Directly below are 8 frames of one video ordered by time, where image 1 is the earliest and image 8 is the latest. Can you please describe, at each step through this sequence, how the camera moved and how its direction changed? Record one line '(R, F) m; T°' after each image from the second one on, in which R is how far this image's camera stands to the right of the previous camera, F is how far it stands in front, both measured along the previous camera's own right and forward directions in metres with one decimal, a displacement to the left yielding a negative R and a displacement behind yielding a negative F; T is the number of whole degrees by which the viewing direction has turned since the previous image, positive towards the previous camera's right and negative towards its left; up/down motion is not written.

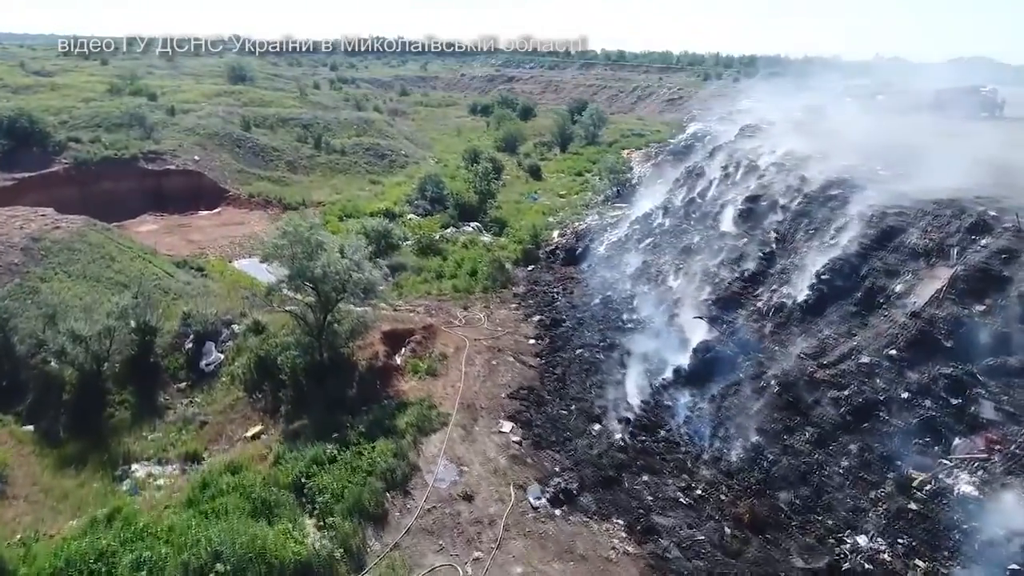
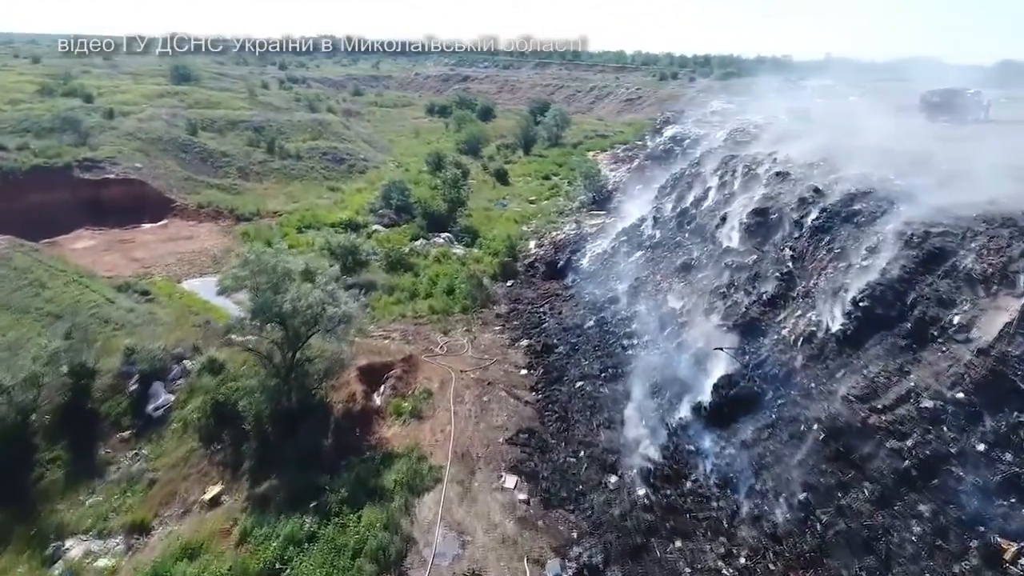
(-0.5, +1.1) m; +4°
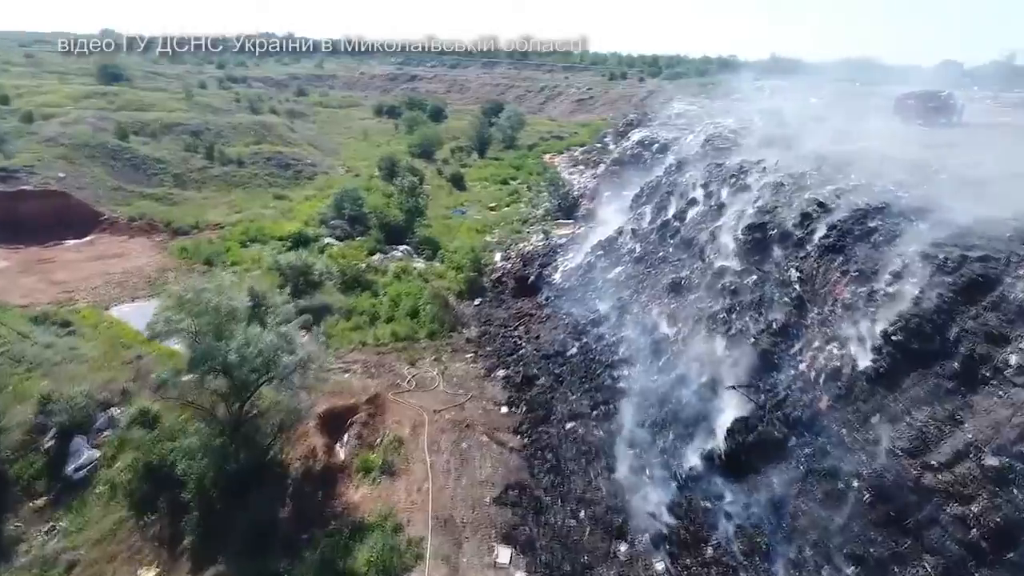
(-0.4, +1.1) m; +4°
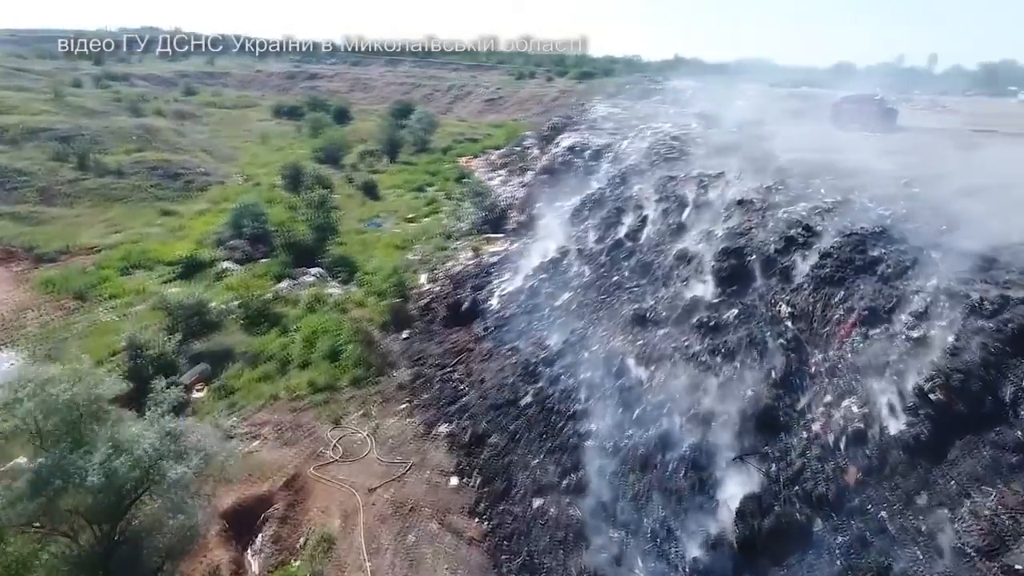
(-0.4, +1.5) m; +7°
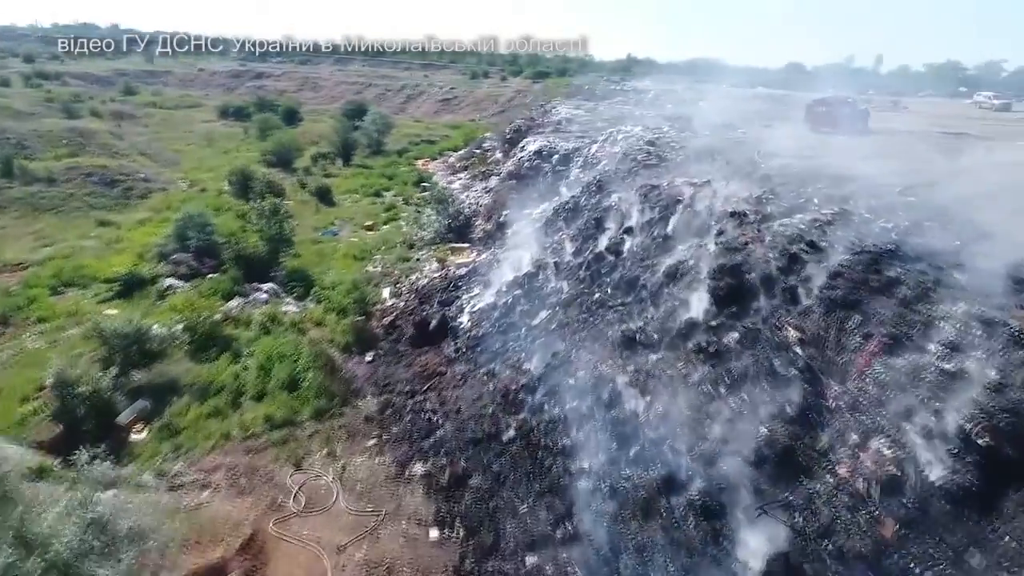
(-0.3, +0.8) m; +4°
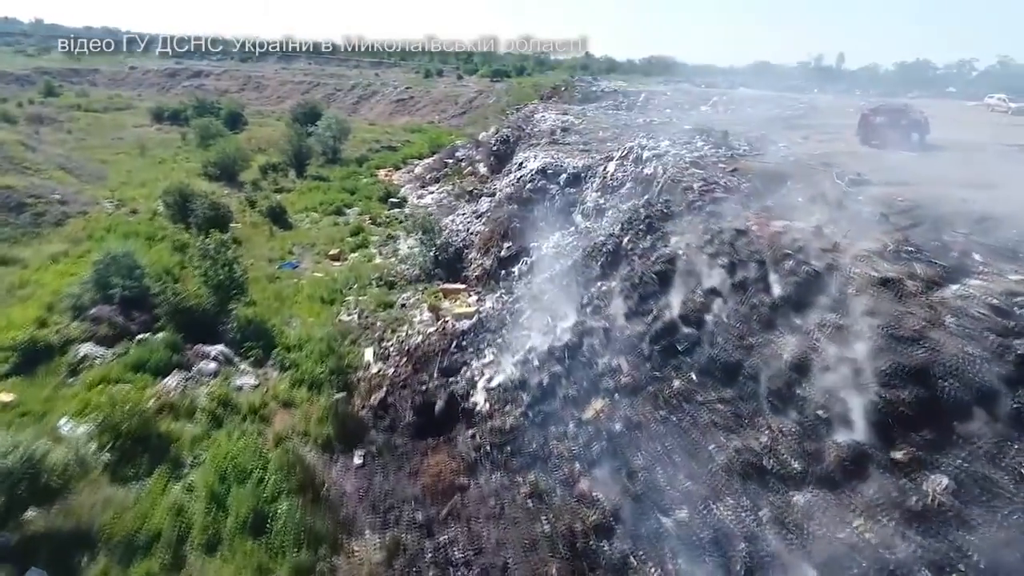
(-1.0, +2.7) m; +4°
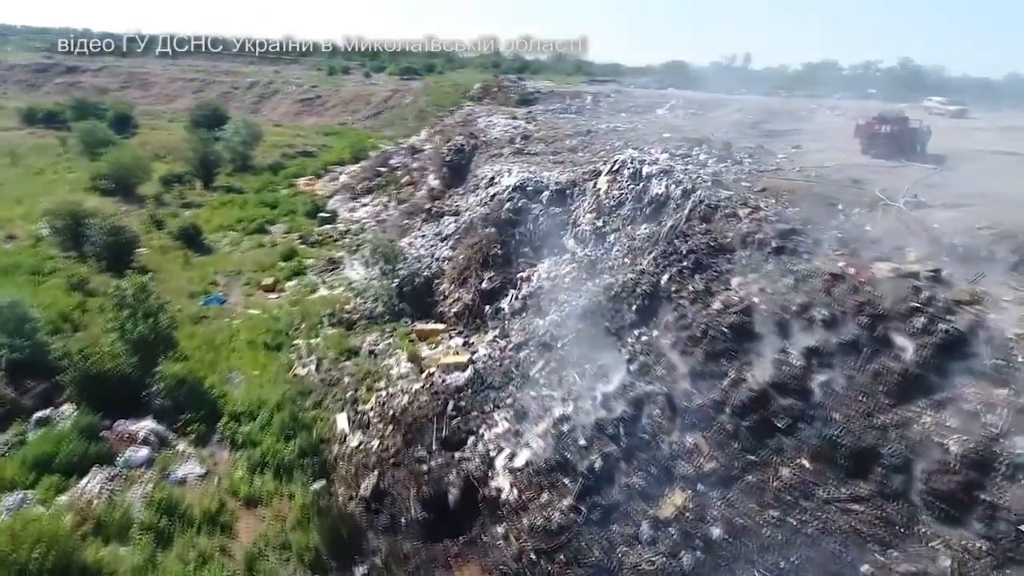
(-1.3, +1.8) m; +8°
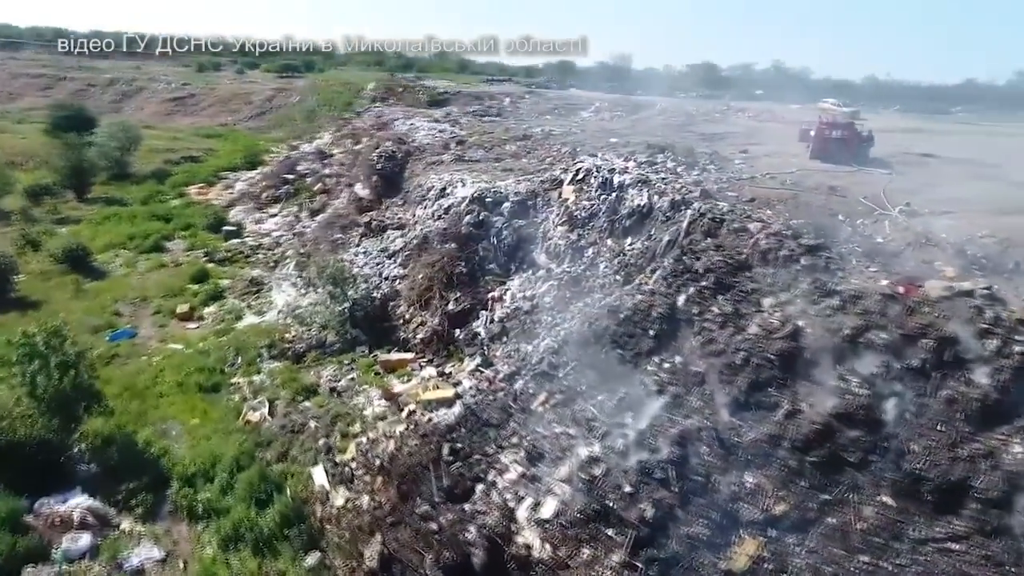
(-1.3, +0.9) m; +10°
